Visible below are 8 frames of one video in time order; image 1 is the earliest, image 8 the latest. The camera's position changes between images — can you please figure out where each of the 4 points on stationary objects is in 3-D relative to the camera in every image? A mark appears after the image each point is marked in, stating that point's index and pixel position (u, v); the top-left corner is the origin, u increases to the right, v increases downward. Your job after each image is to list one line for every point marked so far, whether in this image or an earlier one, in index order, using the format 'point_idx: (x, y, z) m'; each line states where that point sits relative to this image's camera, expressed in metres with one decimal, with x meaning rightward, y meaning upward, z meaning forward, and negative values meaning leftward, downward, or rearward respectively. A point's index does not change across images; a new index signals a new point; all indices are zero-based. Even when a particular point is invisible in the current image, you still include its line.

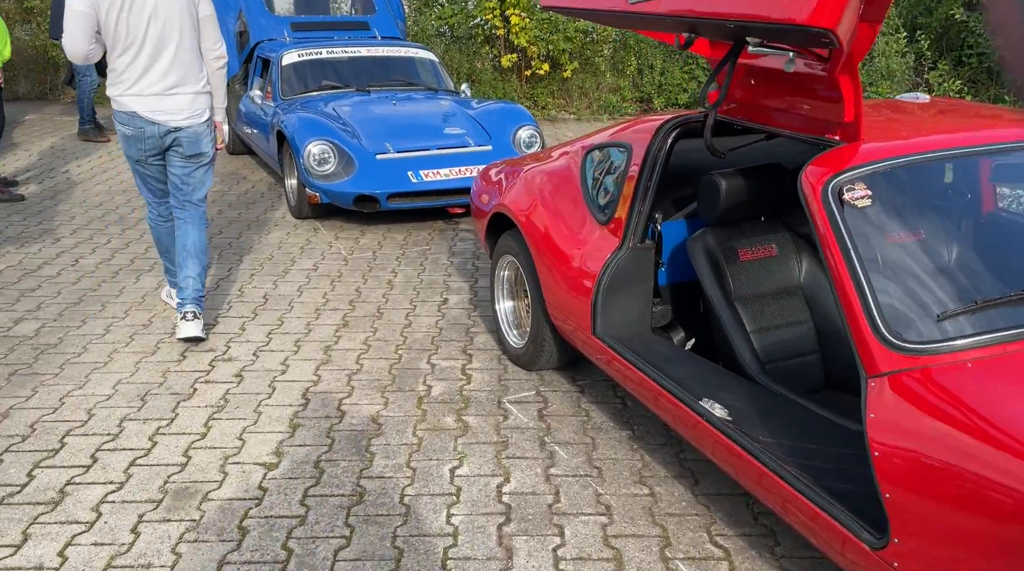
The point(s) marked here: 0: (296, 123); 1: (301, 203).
0: (-1.7, +1.3, +7.0) m
1: (-1.6, +0.6, +6.9) m
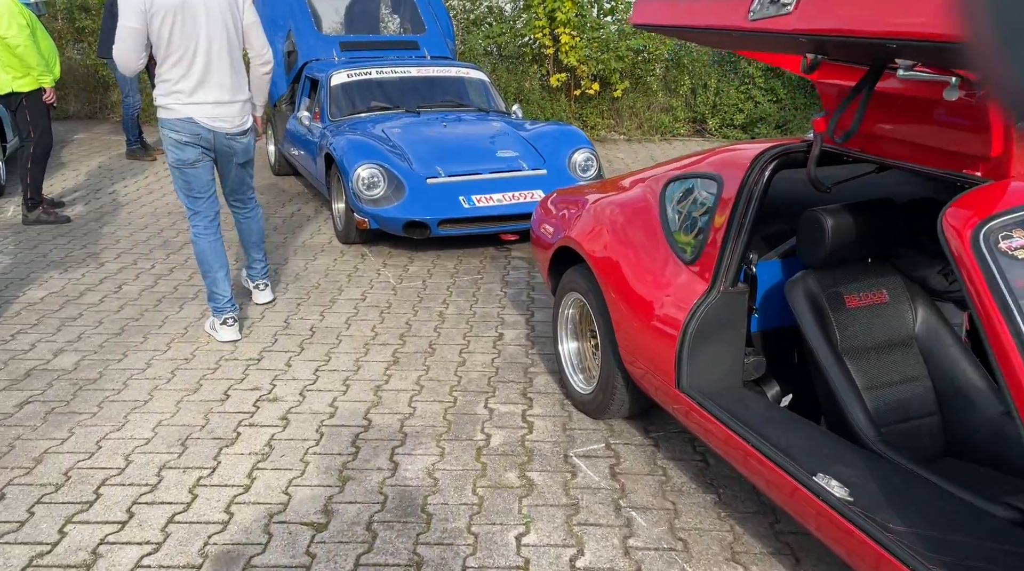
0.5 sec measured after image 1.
0: (-1.3, +1.1, +6.8) m
1: (-1.2, +0.4, +6.7) m
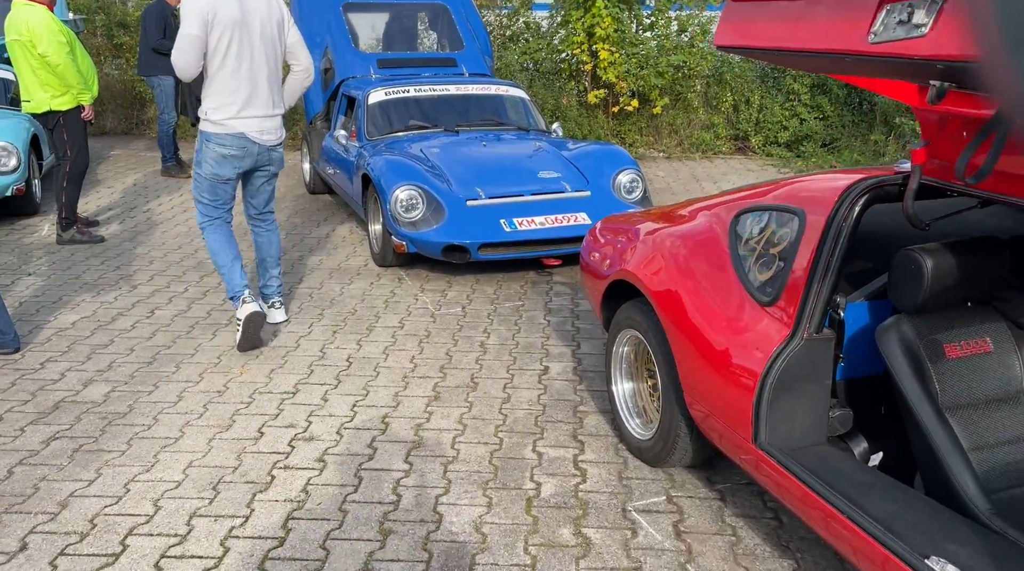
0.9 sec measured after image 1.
0: (-0.9, +0.9, +6.6) m
1: (-0.9, +0.3, +6.5) m
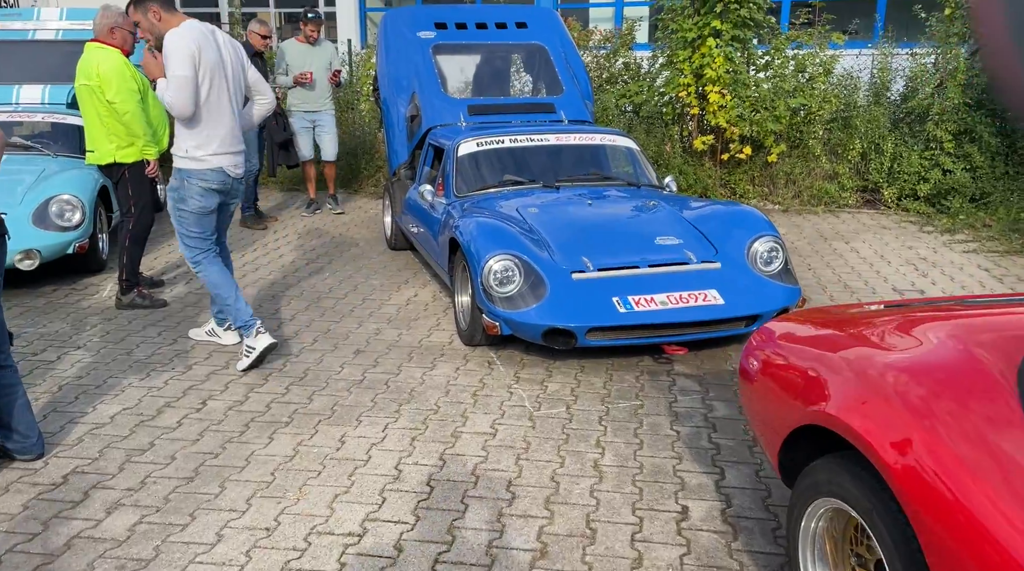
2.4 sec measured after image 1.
0: (-0.2, +0.4, +5.7) m
1: (-0.2, -0.3, +5.6) m
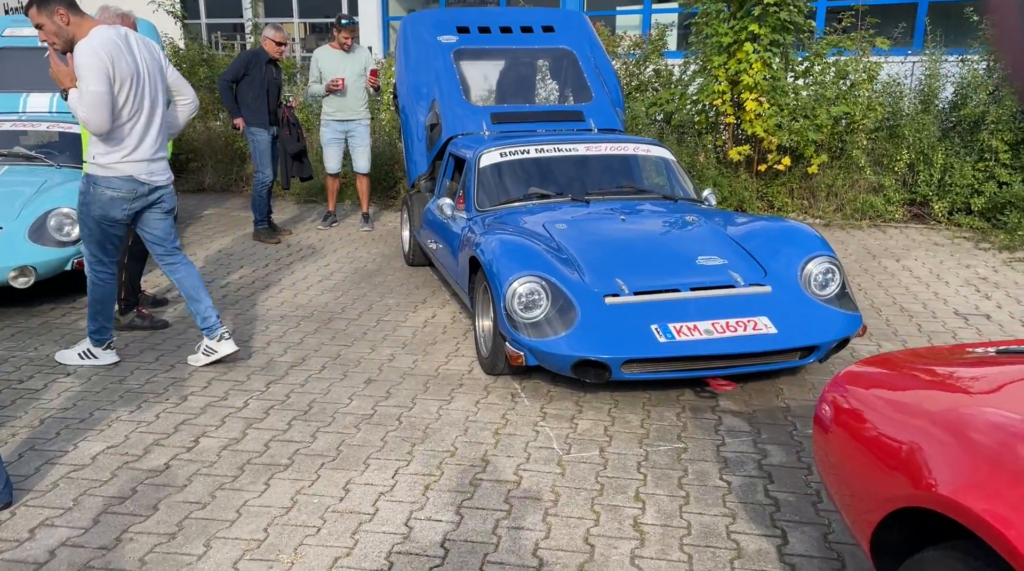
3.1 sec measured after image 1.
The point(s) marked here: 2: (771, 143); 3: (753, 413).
0: (-0.1, +0.2, +5.2) m
1: (-0.1, -0.4, +5.1) m
2: (+2.8, +1.5, +9.6) m
3: (+1.3, -0.7, +4.7) m
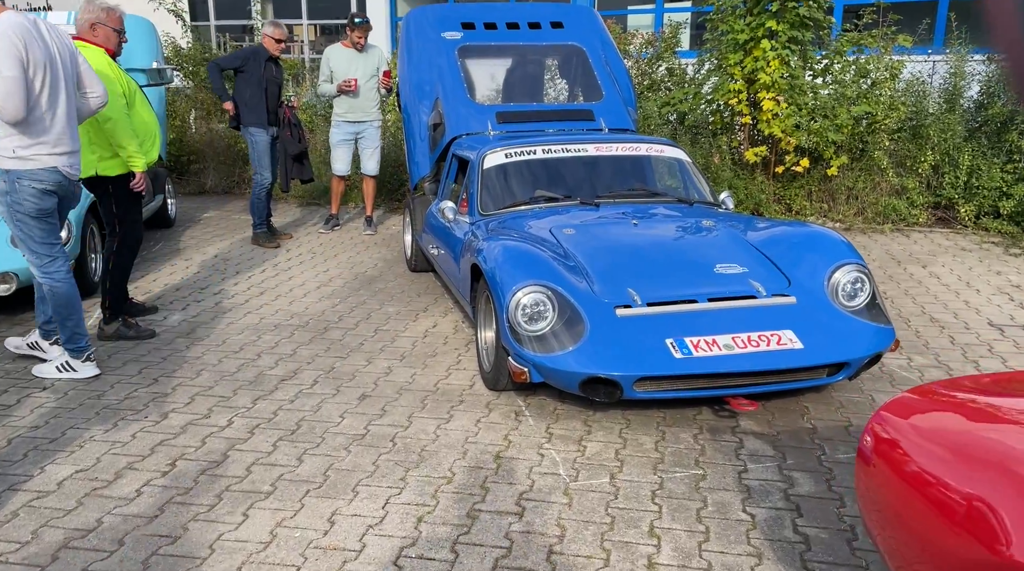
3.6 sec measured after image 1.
0: (-0.1, +0.2, +4.8) m
1: (-0.1, -0.4, +4.7) m
2: (+2.8, +1.5, +9.2) m
3: (+1.3, -0.7, +4.3) m
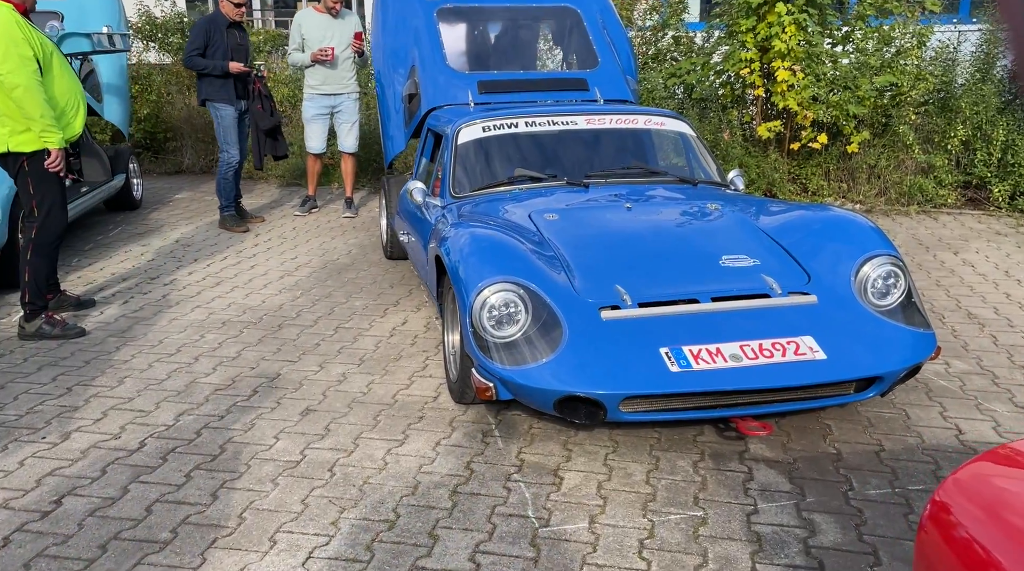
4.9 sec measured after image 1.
0: (-0.2, +0.2, +4.1) m
1: (-0.2, -0.4, +4.0) m
2: (+2.8, +1.6, +8.4) m
3: (+1.1, -0.7, +3.6) m
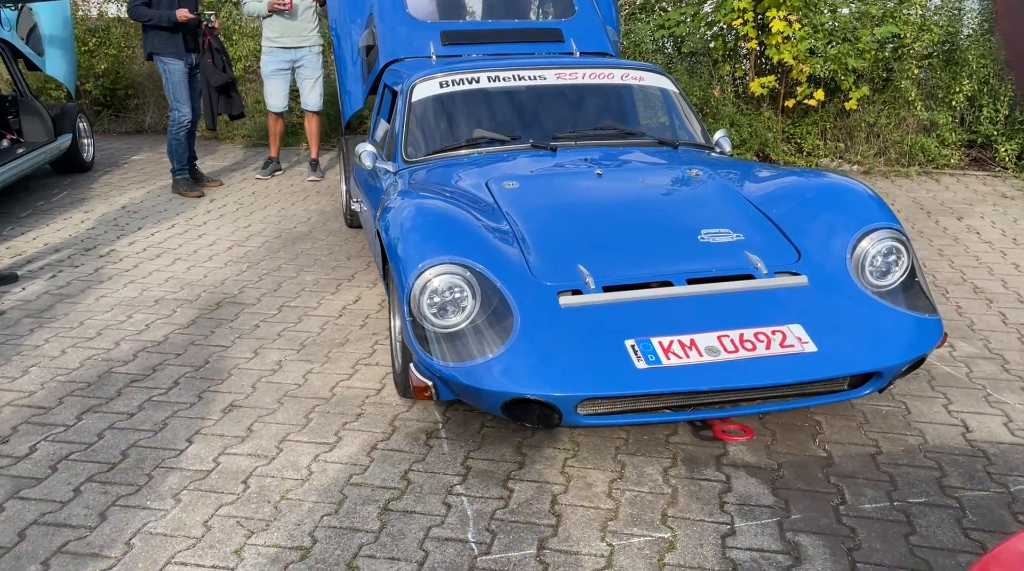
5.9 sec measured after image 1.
0: (-0.4, +0.3, +3.6) m
1: (-0.4, -0.3, +3.5) m
2: (+2.5, +1.9, +7.8) m
3: (+0.9, -0.6, +3.1) m
